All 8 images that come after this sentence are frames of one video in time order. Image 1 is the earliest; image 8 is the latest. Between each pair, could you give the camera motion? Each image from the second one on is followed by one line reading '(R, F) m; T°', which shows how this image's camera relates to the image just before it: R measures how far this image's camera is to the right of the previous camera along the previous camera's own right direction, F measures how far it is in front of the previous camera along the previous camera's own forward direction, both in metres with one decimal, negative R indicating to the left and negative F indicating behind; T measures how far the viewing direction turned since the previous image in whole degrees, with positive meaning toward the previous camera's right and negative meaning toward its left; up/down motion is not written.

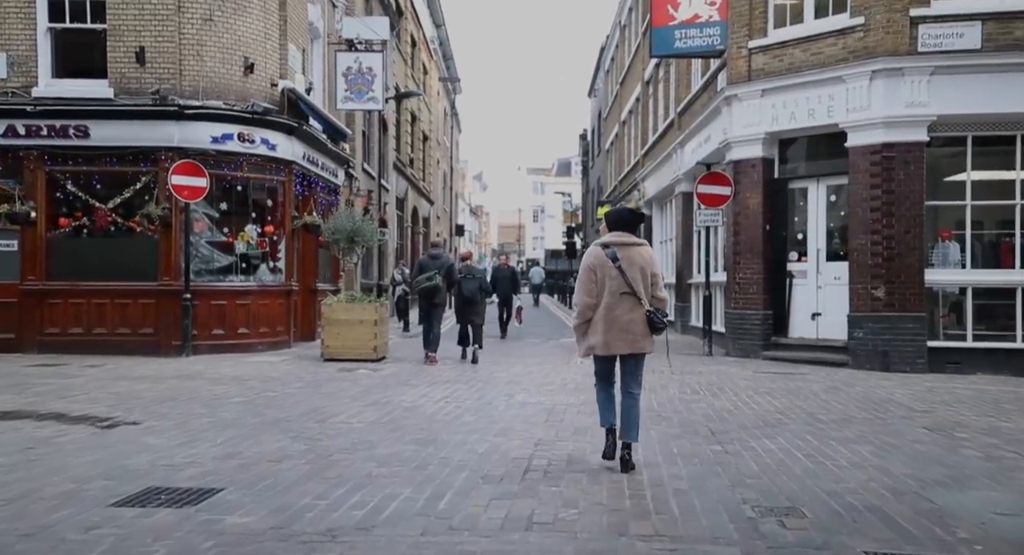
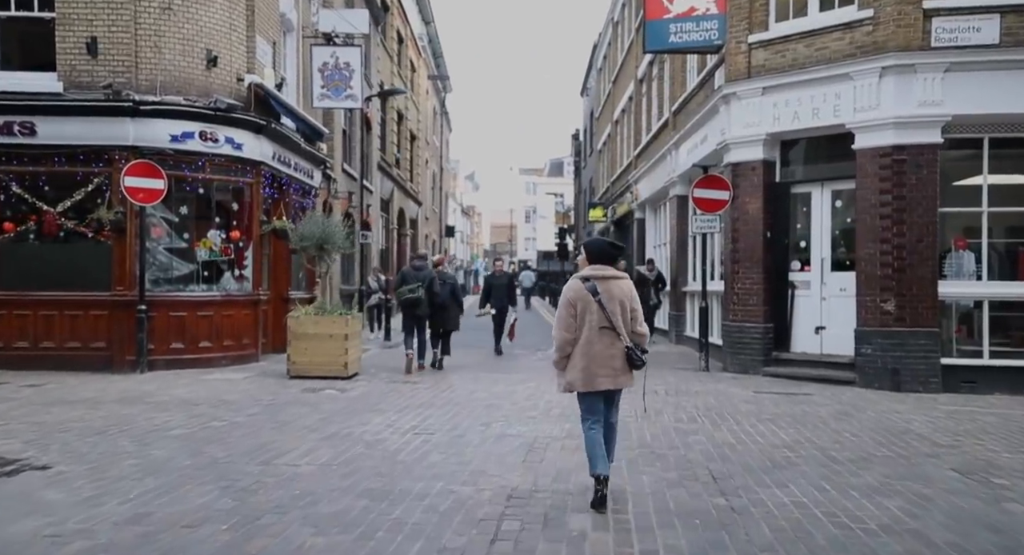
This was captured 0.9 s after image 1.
(+0.2, +0.9) m; 0°
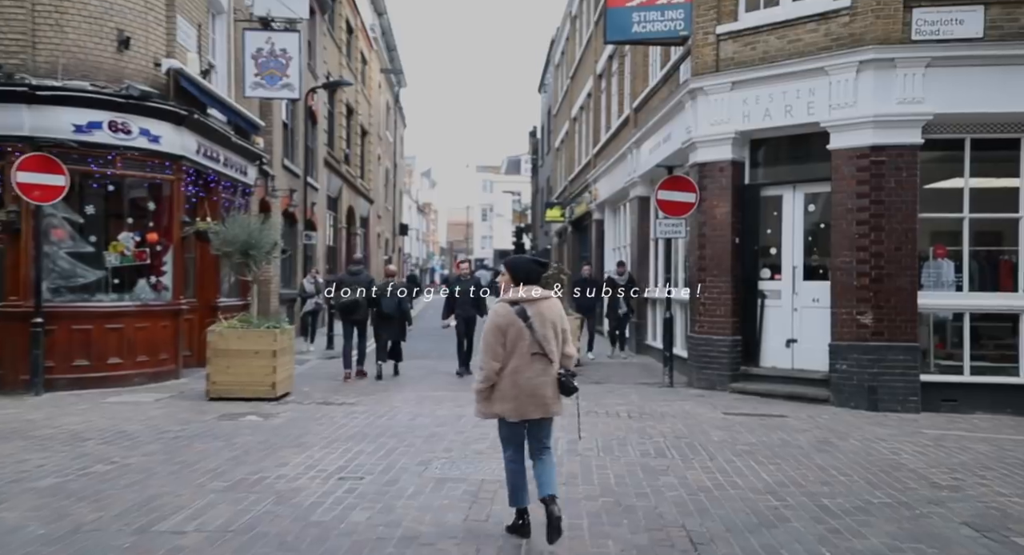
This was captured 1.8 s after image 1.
(+0.1, +1.1) m; +3°
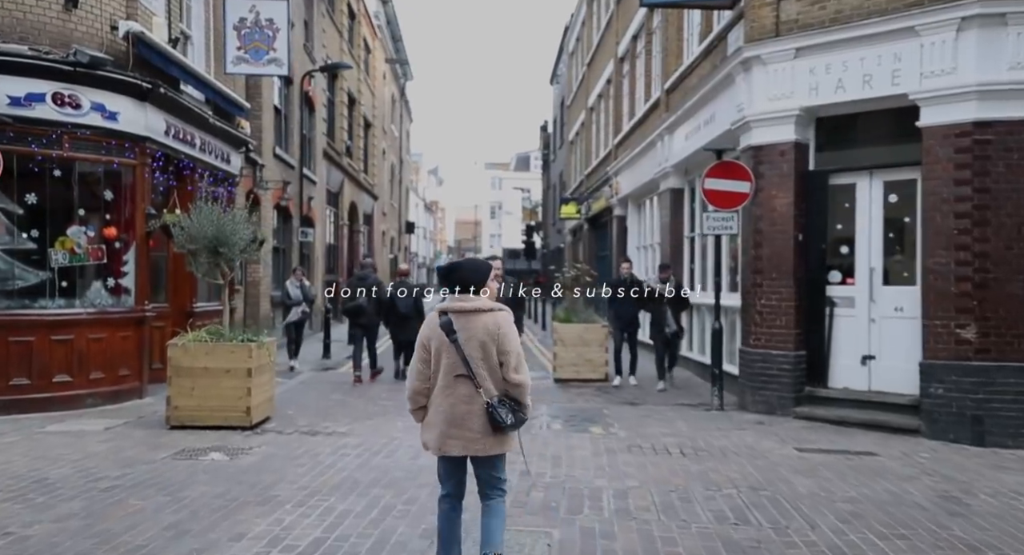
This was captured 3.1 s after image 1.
(-0.2, +1.9) m; 0°
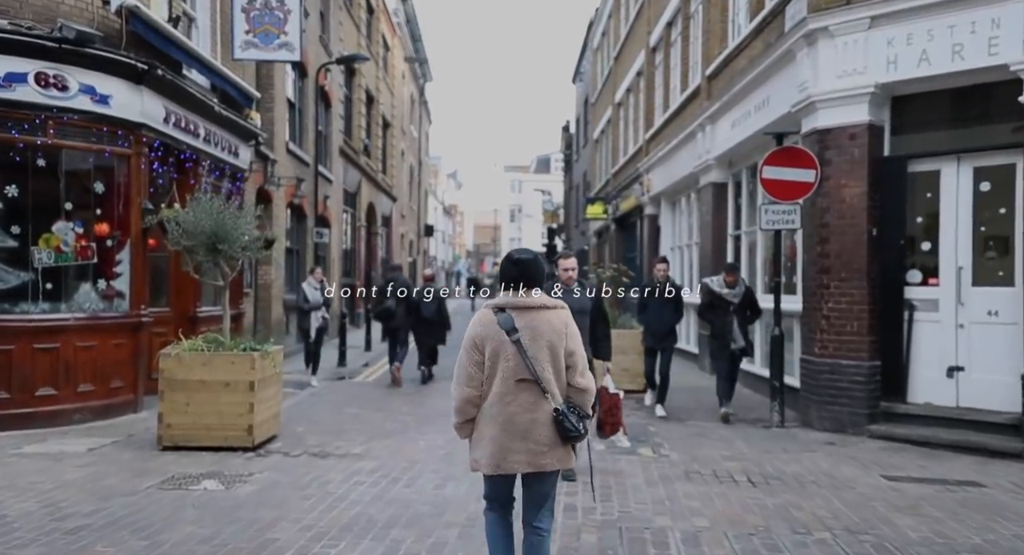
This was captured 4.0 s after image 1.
(-0.2, +1.1) m; -1°
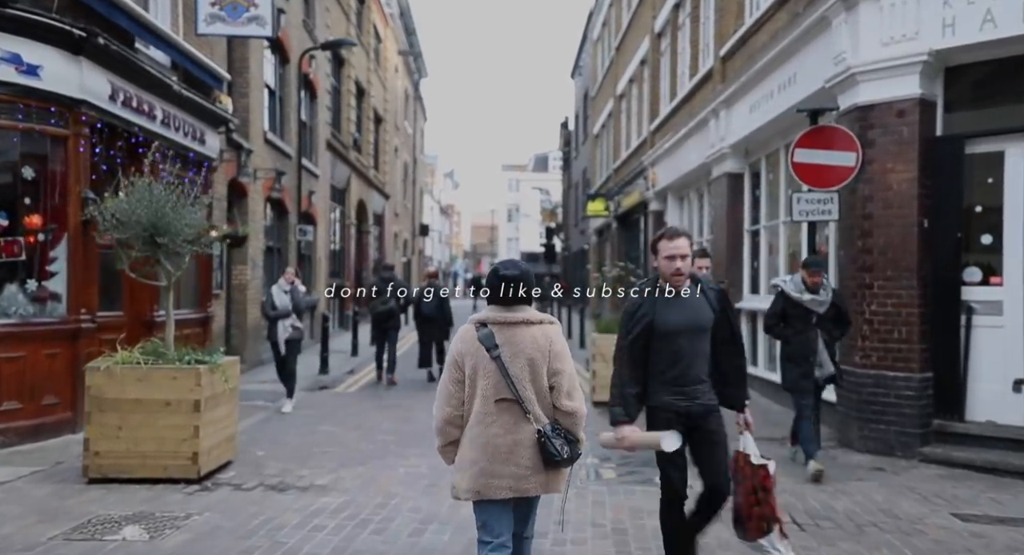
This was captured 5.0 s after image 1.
(0.0, +1.2) m; 0°
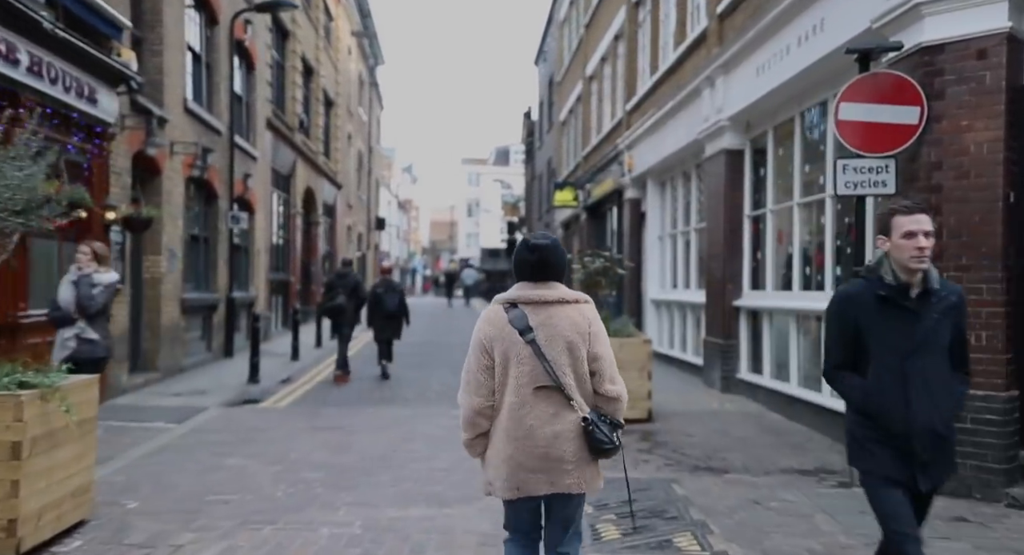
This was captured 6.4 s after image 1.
(0.0, +2.0) m; +3°
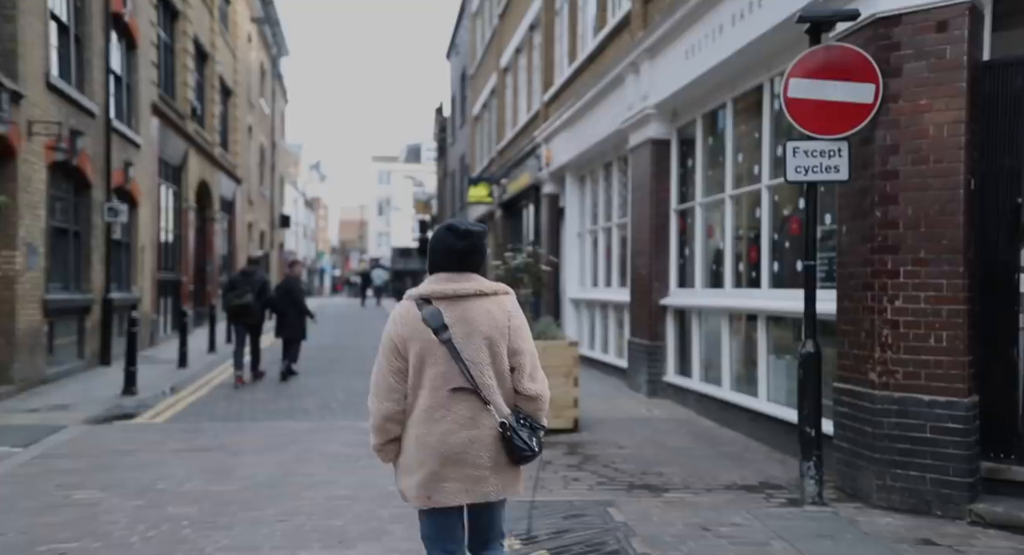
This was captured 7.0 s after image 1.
(0.0, +0.9) m; +6°
